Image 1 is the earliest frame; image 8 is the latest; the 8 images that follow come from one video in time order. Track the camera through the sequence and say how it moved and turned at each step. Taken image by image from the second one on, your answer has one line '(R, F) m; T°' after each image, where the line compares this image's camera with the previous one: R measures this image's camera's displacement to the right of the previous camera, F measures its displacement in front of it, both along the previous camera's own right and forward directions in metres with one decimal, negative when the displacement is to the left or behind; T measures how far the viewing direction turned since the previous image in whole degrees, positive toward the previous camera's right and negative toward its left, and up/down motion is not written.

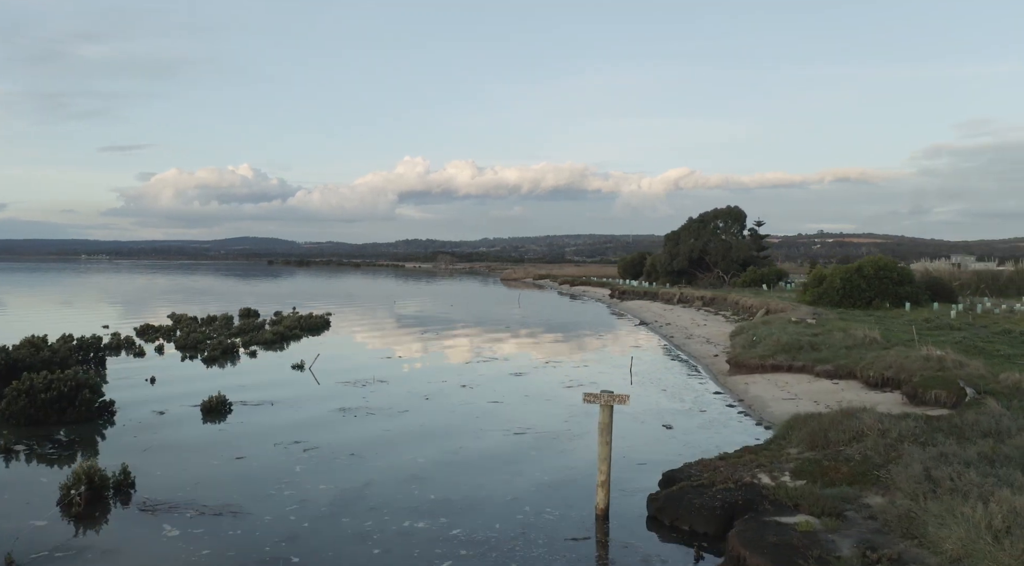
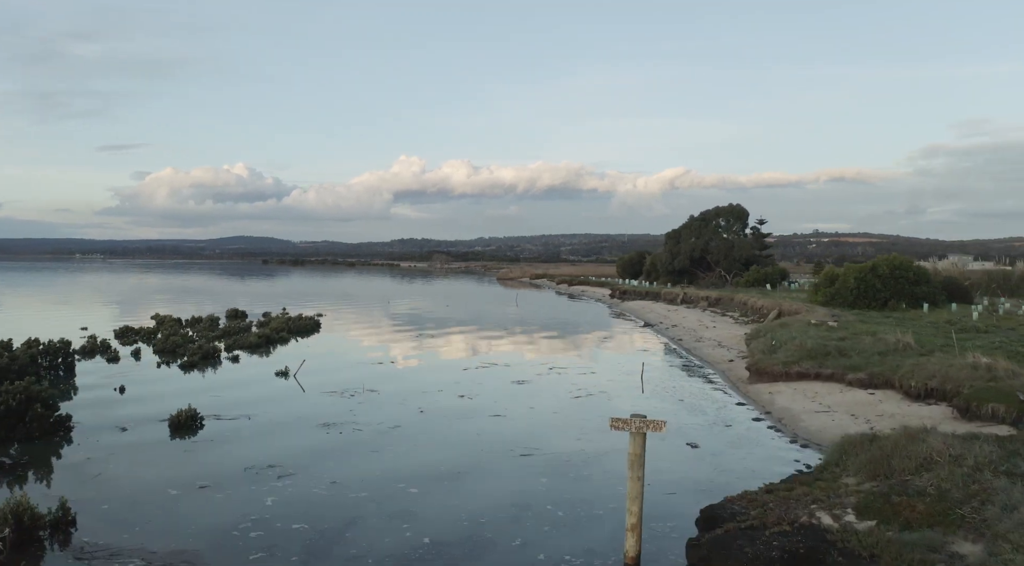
(0.0, +0.5) m; 0°
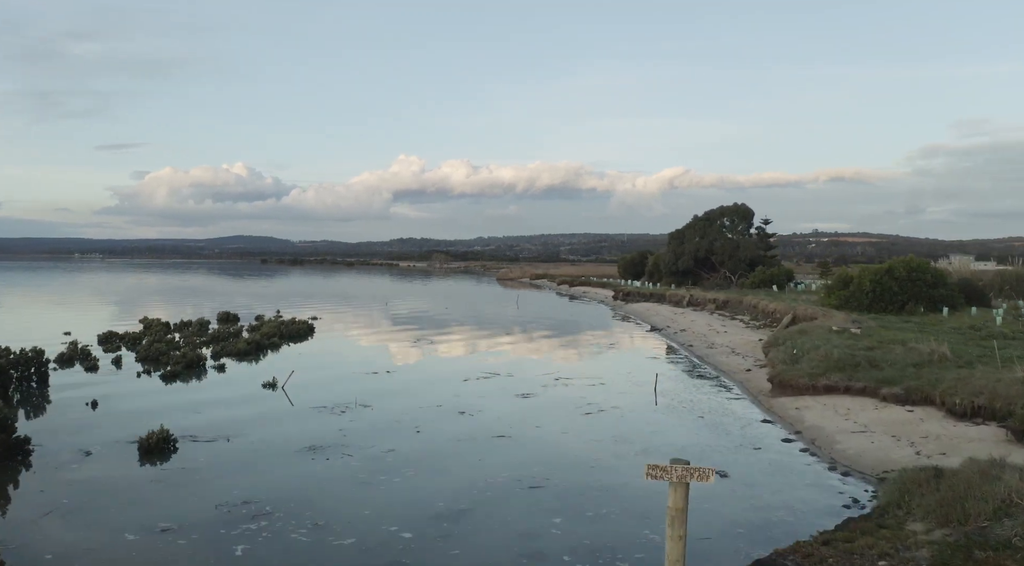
(0.0, +0.4) m; 0°
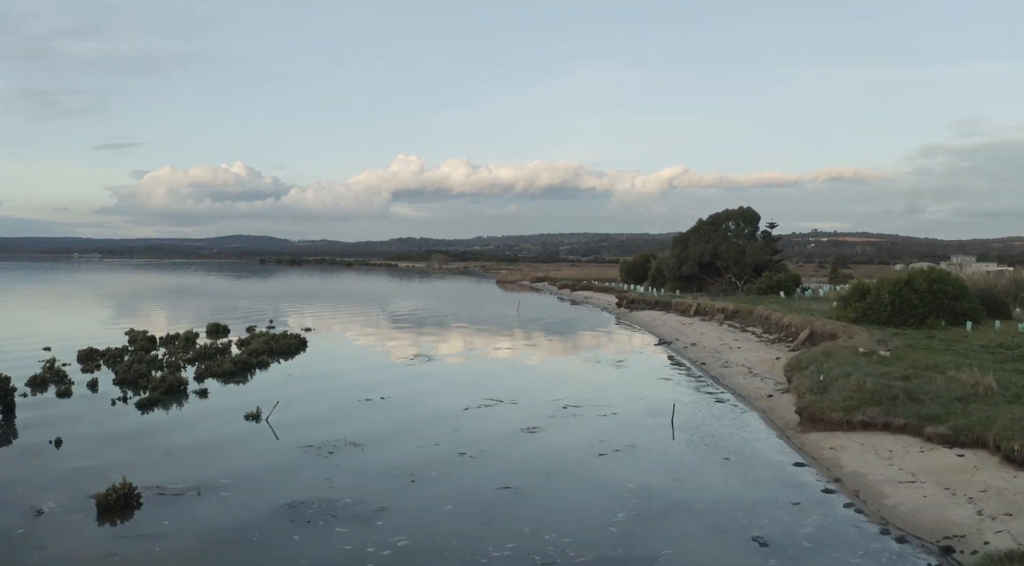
(0.0, +0.4) m; 0°
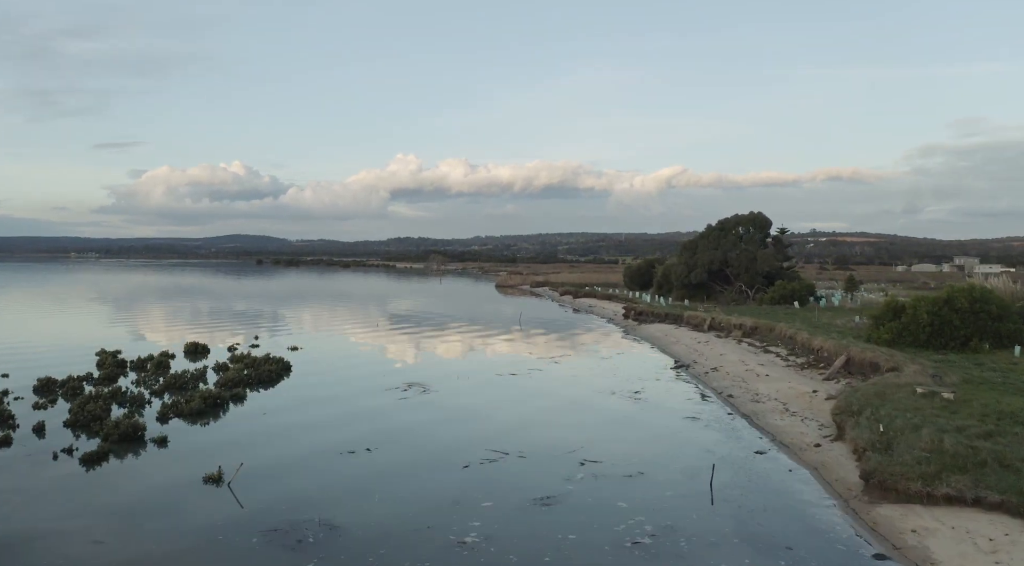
(-0.1, +0.5) m; 0°
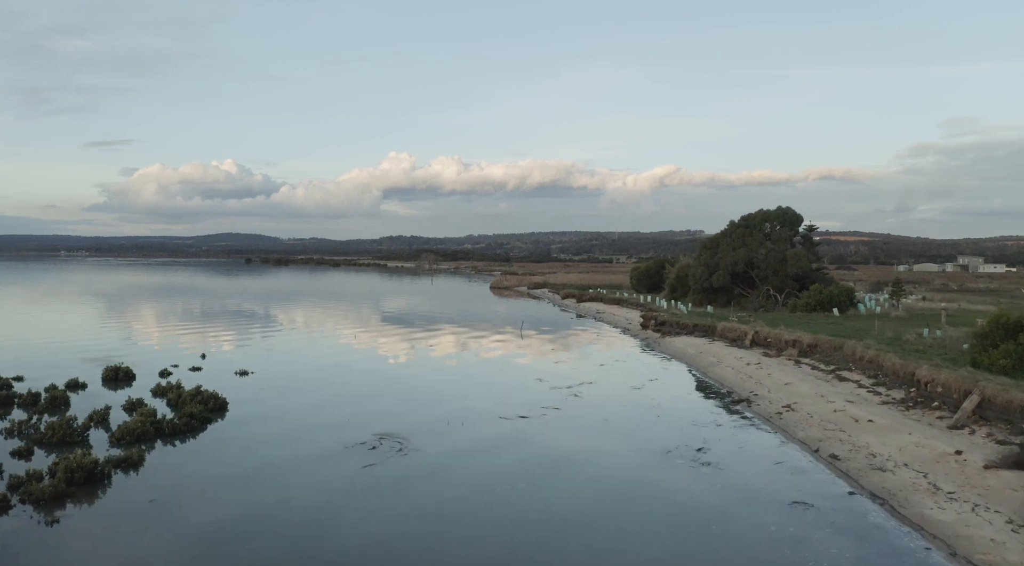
(-0.4, +1.1) m; 0°
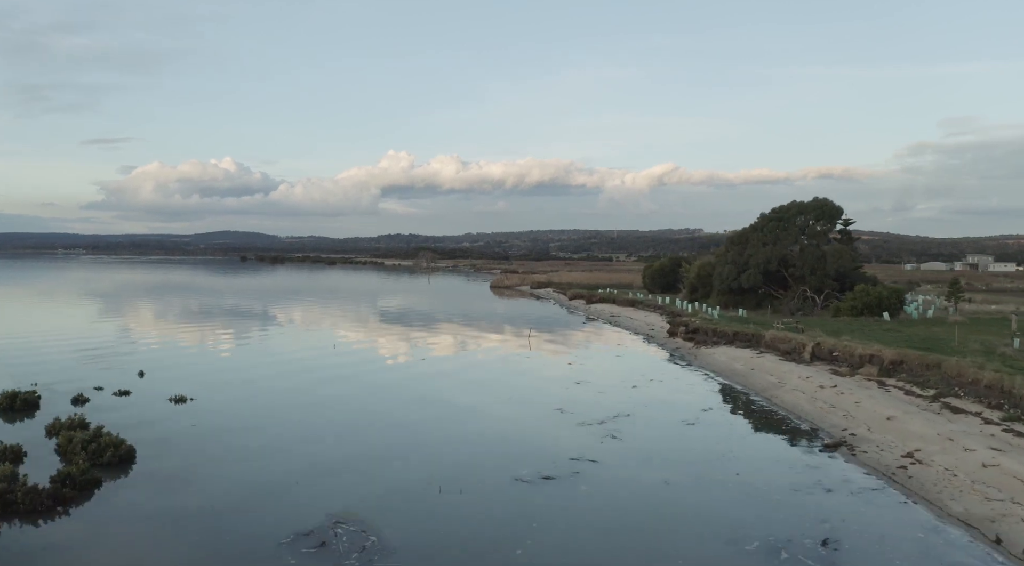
(-0.6, +0.3) m; 0°
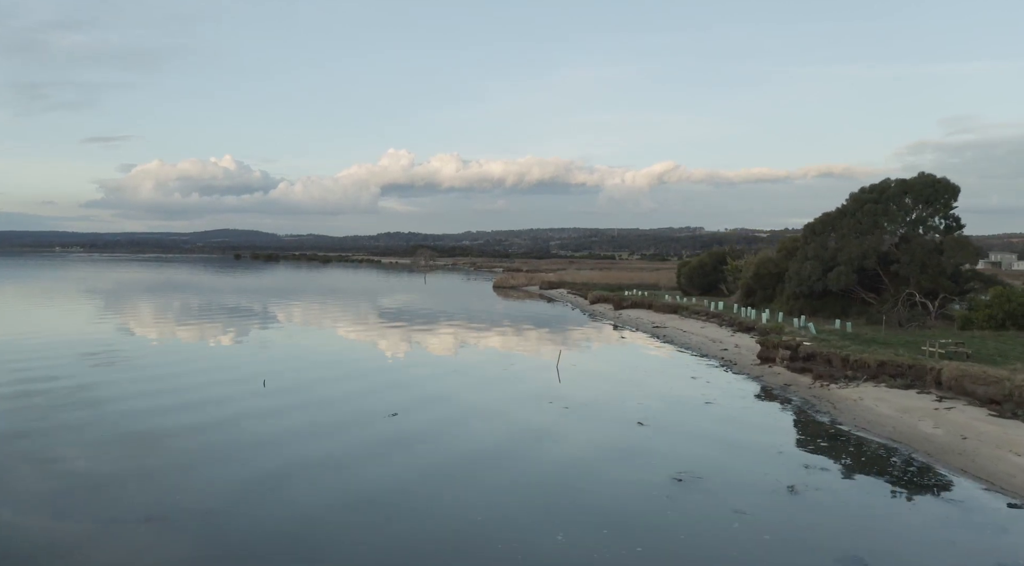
(+0.2, -0.2) m; 0°
